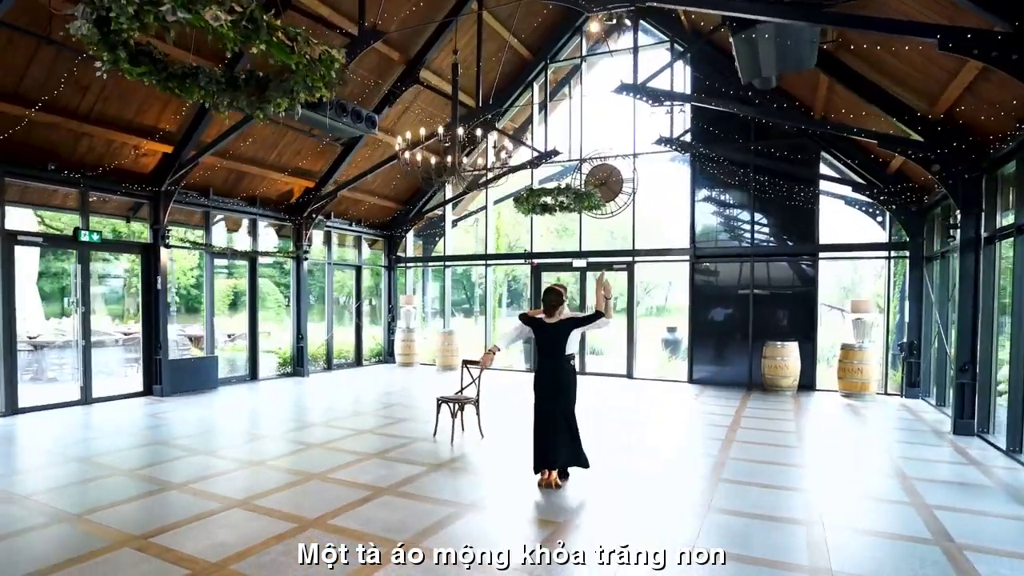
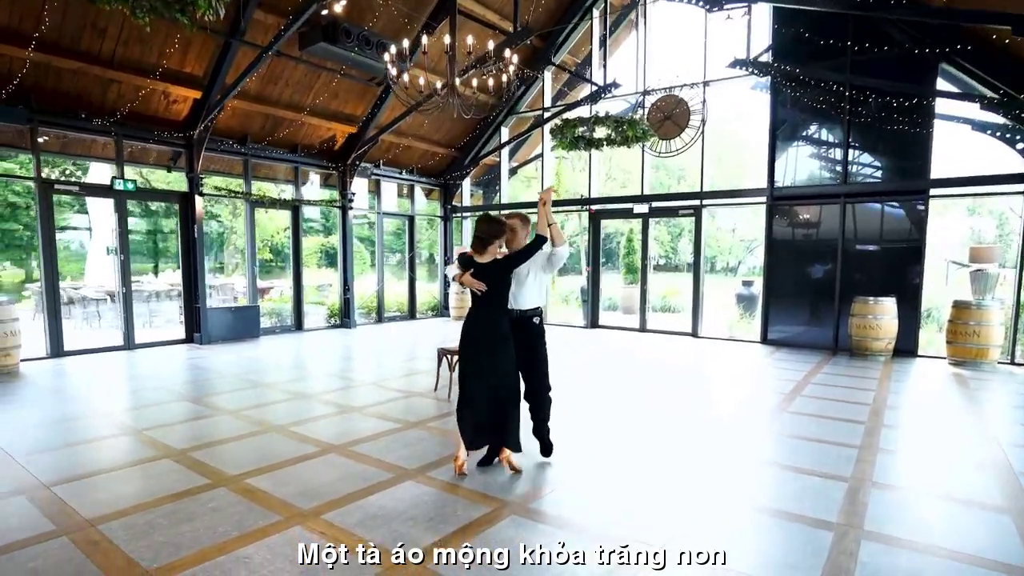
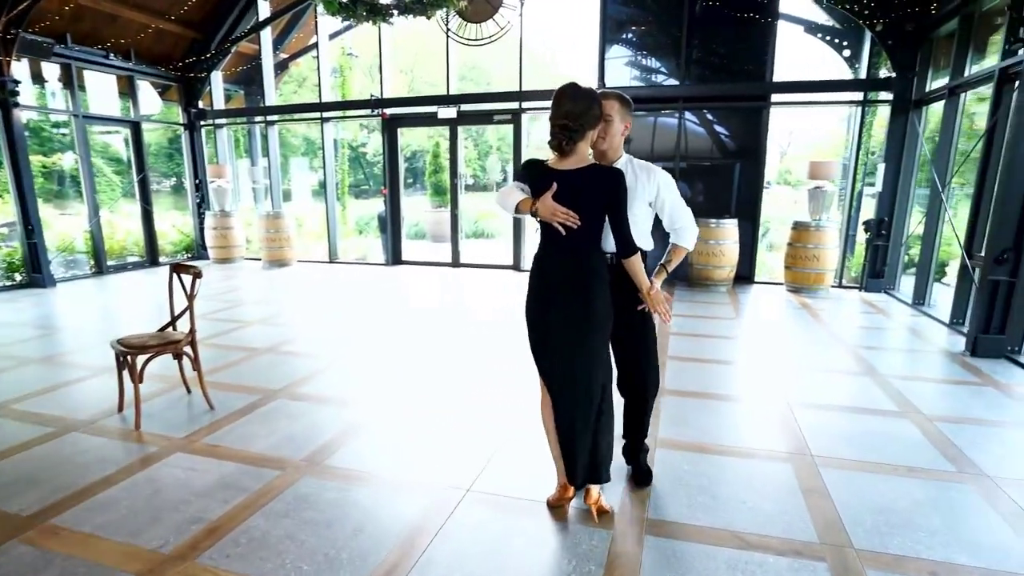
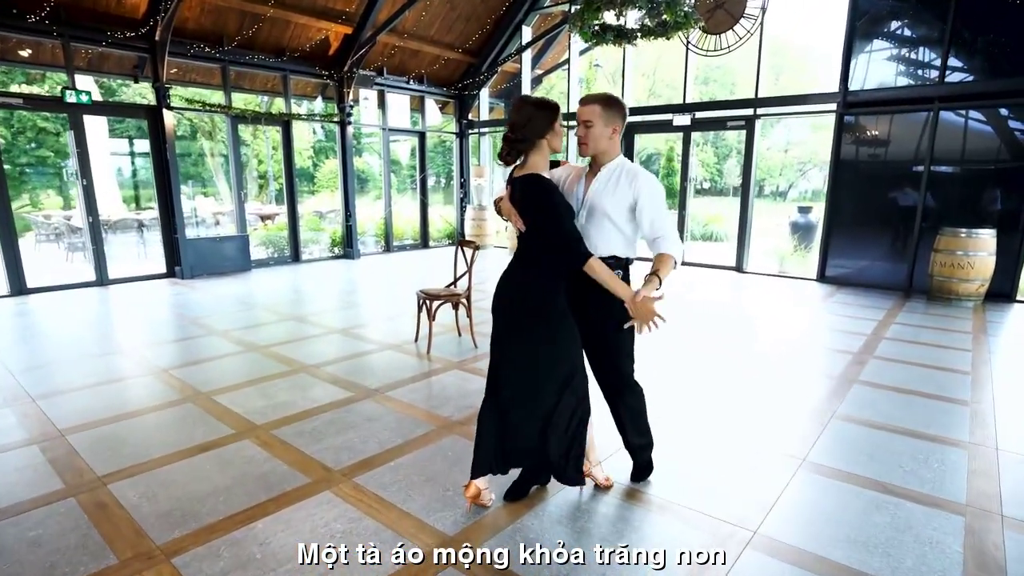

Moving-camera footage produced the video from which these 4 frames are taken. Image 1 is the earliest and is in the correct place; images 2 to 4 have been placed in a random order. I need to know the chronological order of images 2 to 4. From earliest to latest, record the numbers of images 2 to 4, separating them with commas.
2, 4, 3
